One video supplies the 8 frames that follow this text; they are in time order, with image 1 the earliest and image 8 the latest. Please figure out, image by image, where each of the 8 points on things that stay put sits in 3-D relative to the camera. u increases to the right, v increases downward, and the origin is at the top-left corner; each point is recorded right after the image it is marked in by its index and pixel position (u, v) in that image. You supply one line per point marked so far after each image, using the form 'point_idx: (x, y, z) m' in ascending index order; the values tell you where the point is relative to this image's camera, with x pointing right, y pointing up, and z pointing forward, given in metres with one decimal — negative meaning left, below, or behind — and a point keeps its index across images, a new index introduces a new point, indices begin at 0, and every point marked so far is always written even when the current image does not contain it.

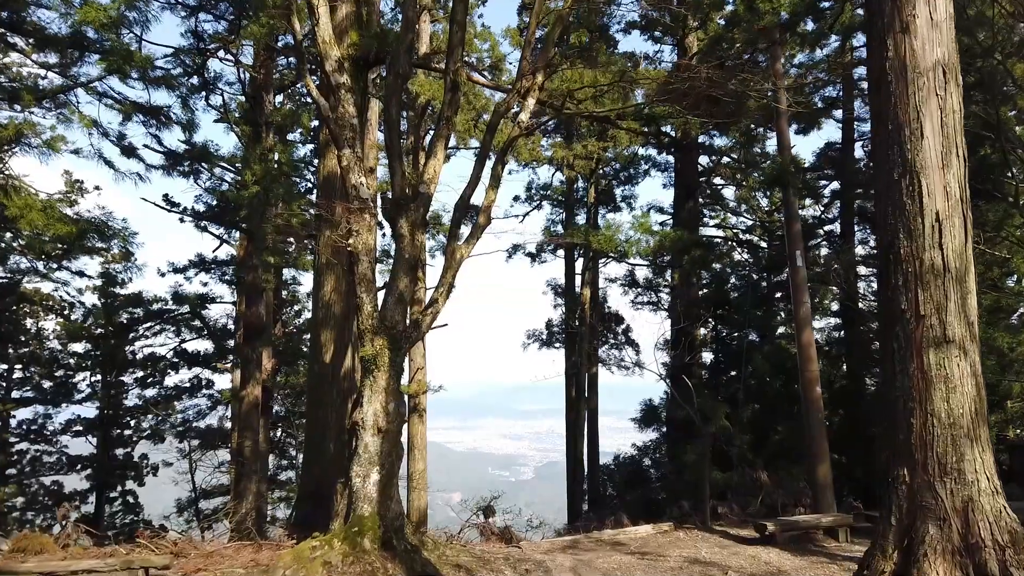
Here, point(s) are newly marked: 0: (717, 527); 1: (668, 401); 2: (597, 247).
0: (+2.4, -2.7, +7.8) m
1: (+2.6, -1.9, +11.5) m
2: (+1.8, +0.9, +14.6) m
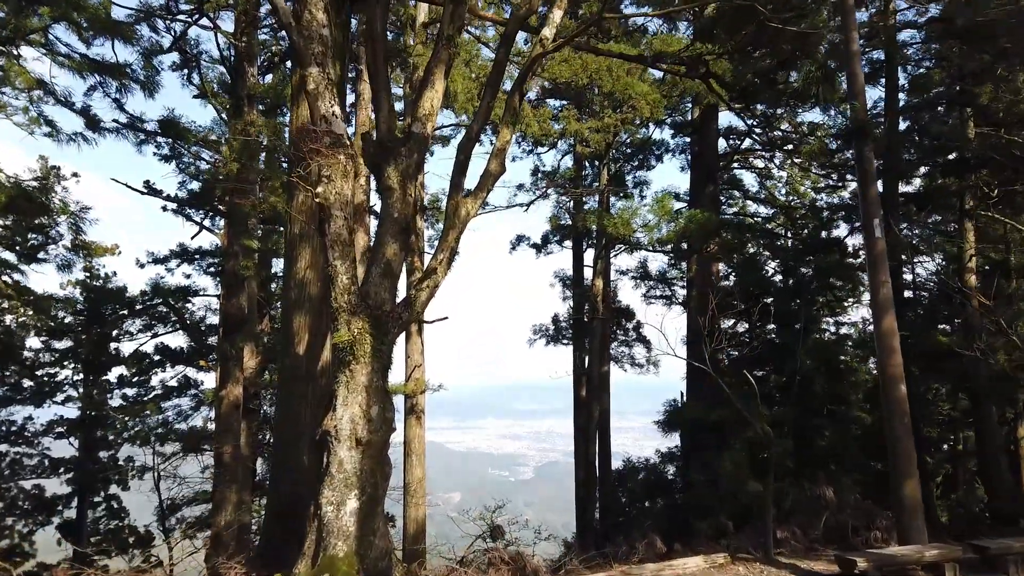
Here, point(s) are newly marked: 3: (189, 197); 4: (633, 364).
0: (+2.5, -2.5, +6.6) m
1: (+2.7, -1.7, +10.3) m
2: (+1.9, +1.1, +13.4) m
3: (-6.2, +1.8, +13.3) m
4: (+3.0, -1.9, +16.8) m
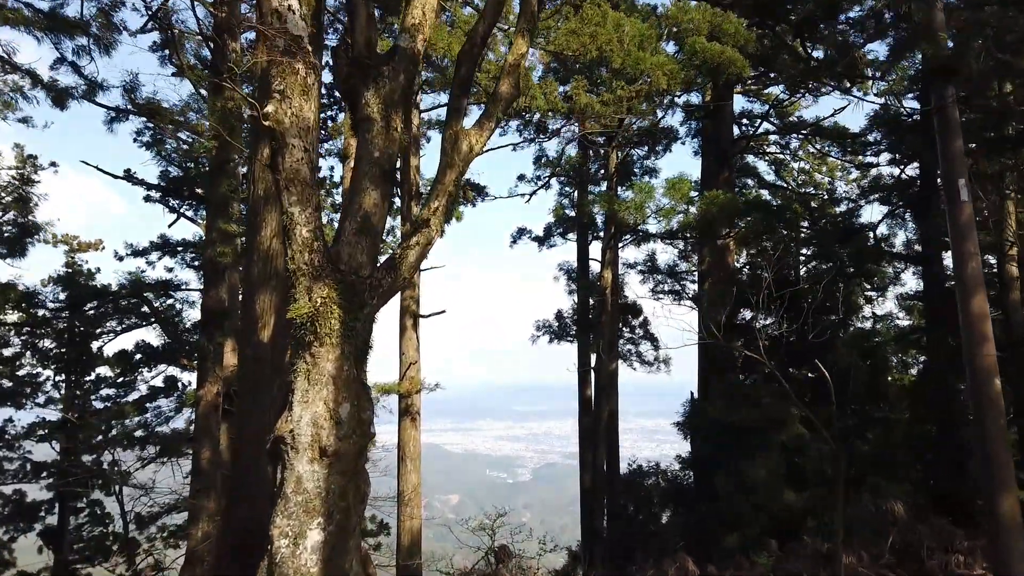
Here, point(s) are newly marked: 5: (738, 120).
0: (+2.5, -2.4, +5.6) m
1: (+2.7, -1.5, +9.4) m
2: (+2.0, +1.2, +12.5) m
3: (-6.2, +1.9, +12.3) m
4: (+3.0, -1.7, +15.9) m
5: (+5.0, +3.7, +15.1) m
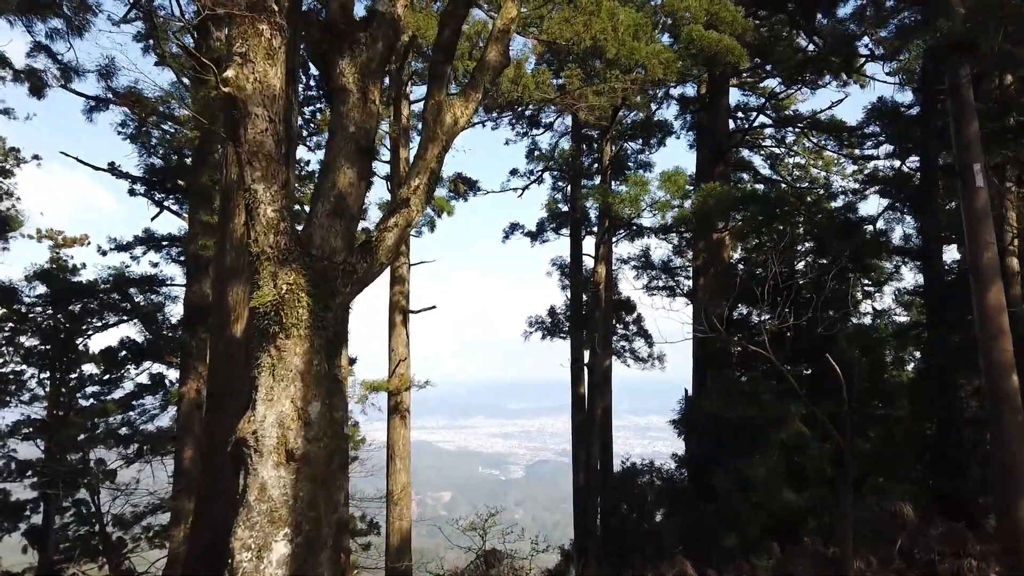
0: (+2.5, -2.3, +5.4) m
1: (+2.6, -1.5, +9.2) m
2: (+1.8, +1.3, +12.2) m
3: (-6.3, +2.0, +12.0) m
4: (+2.8, -1.6, +15.7) m
5: (+4.8, +3.8, +14.9) m
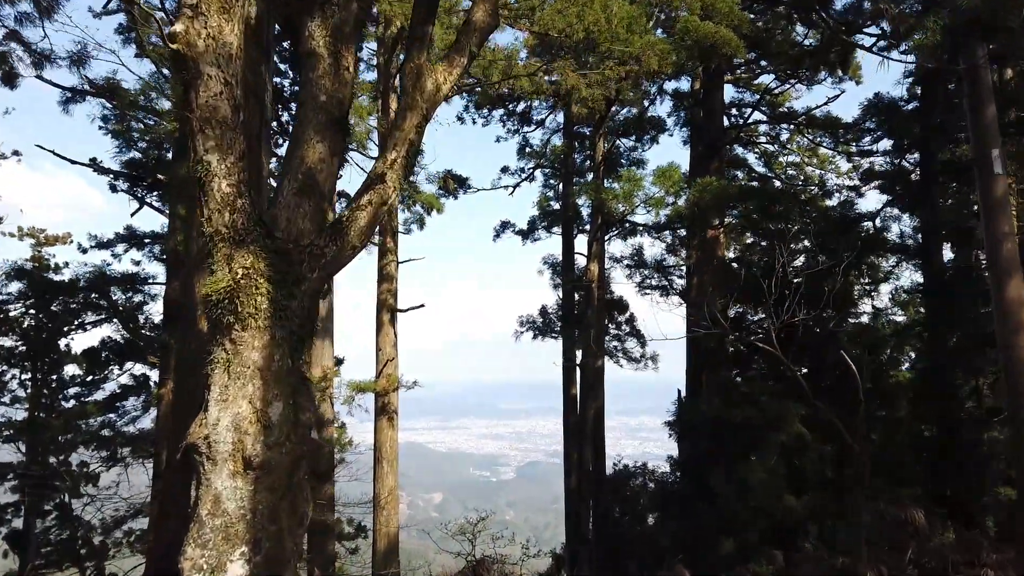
0: (+2.4, -2.3, +5.2) m
1: (+2.5, -1.4, +8.9) m
2: (+1.7, +1.4, +12.0) m
3: (-6.5, +2.0, +11.7) m
4: (+2.6, -1.6, +15.4) m
5: (+4.6, +3.8, +14.7) m
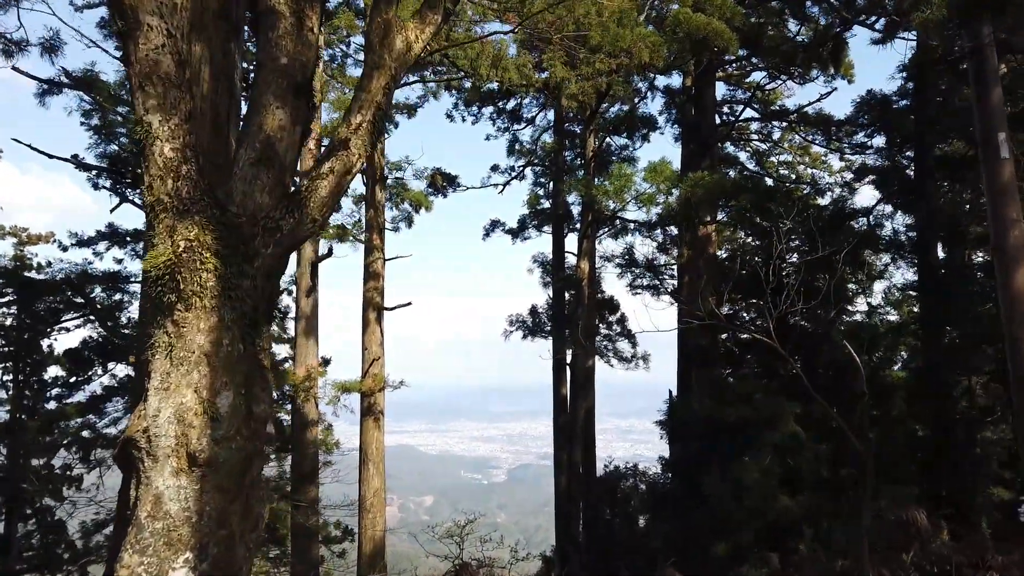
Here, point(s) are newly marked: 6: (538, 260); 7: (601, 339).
0: (+2.3, -2.2, +5.0) m
1: (+2.4, -1.4, +8.7) m
2: (+1.5, +1.4, +11.8) m
3: (-6.6, +2.1, +11.4) m
4: (+2.4, -1.6, +15.2) m
5: (+4.4, +3.8, +14.5) m
6: (+0.6, +0.6, +15.1) m
7: (+2.1, -1.2, +16.0) m
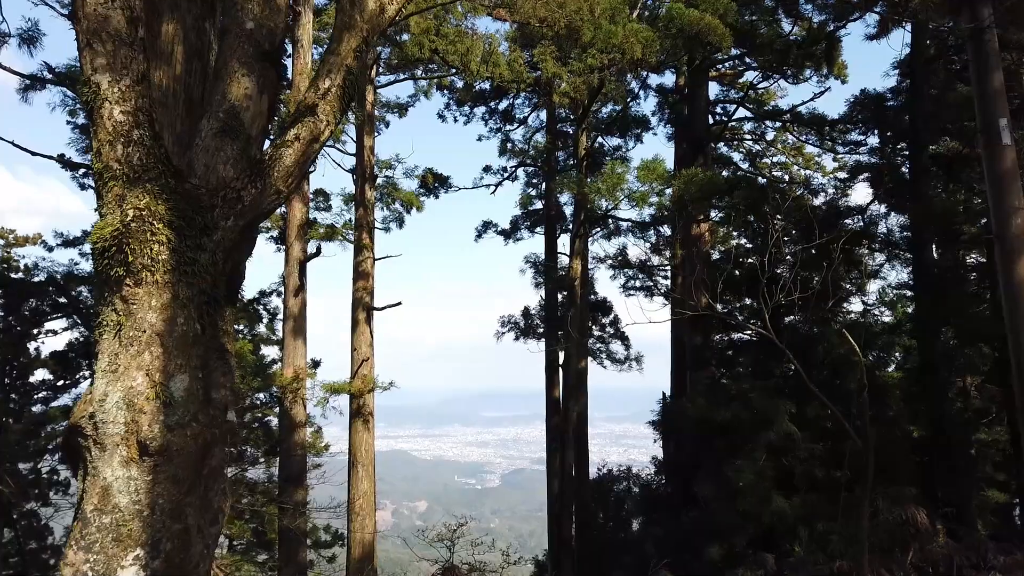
0: (+2.2, -2.2, +4.8) m
1: (+2.2, -1.4, +8.6) m
2: (+1.3, +1.4, +11.7) m
3: (-6.8, +2.1, +11.2) m
4: (+2.2, -1.6, +15.1) m
5: (+4.2, +3.8, +14.5) m
6: (+0.4, +0.6, +15.0) m
7: (+1.9, -1.2, +15.8) m
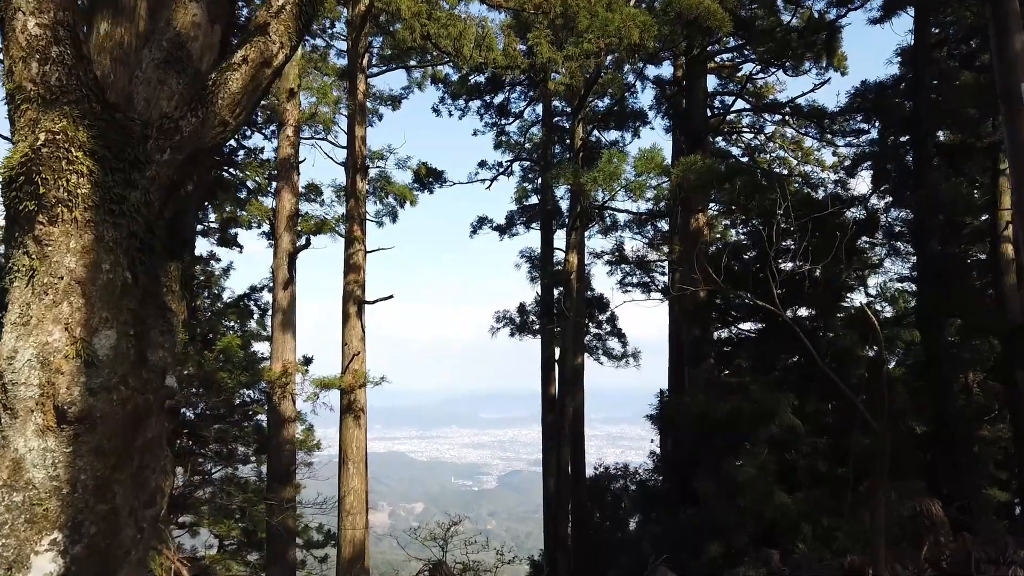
0: (+2.1, -2.1, +4.6) m
1: (+2.2, -1.3, +8.4) m
2: (+1.3, +1.5, +11.4) m
3: (-6.9, +2.2, +10.9) m
4: (+2.1, -1.5, +14.9) m
5: (+4.1, +3.9, +14.3) m
6: (+0.3, +0.7, +14.7) m
7: (+1.8, -1.1, +15.6) m
